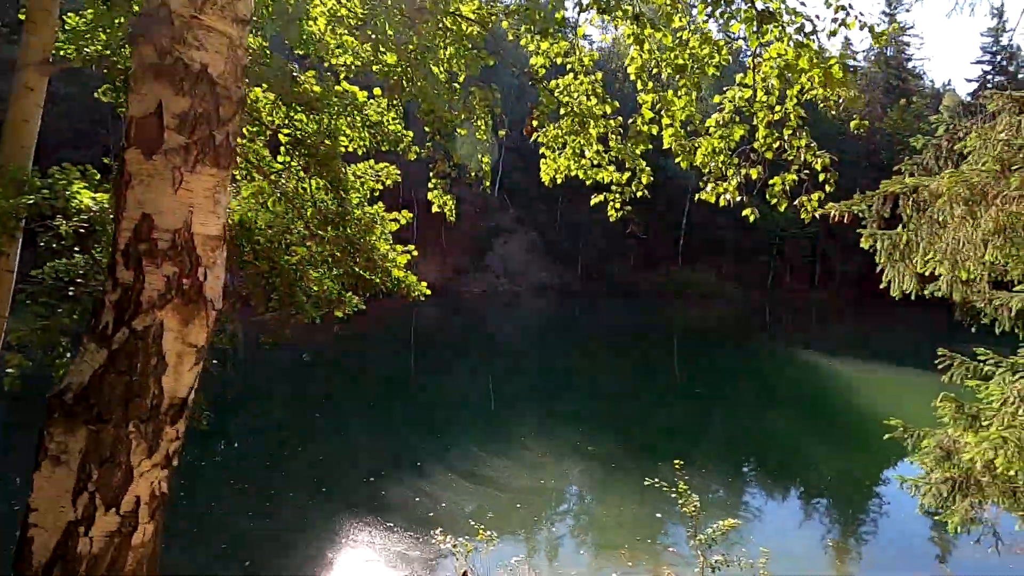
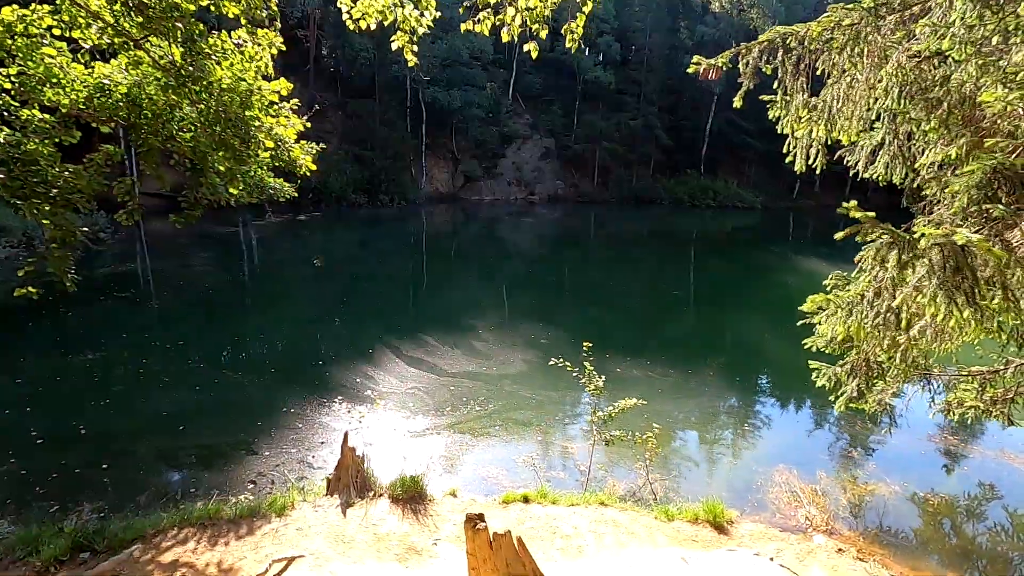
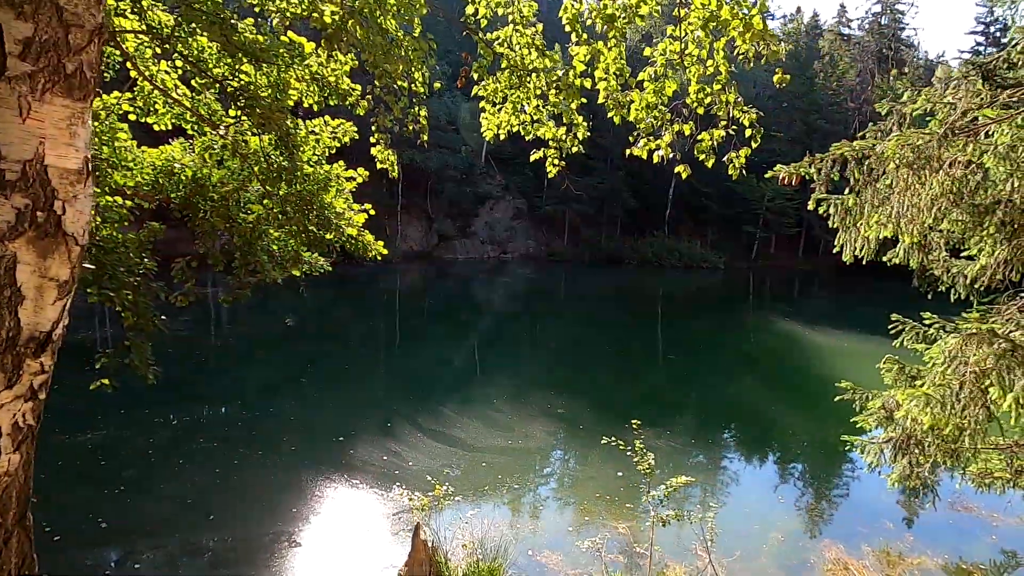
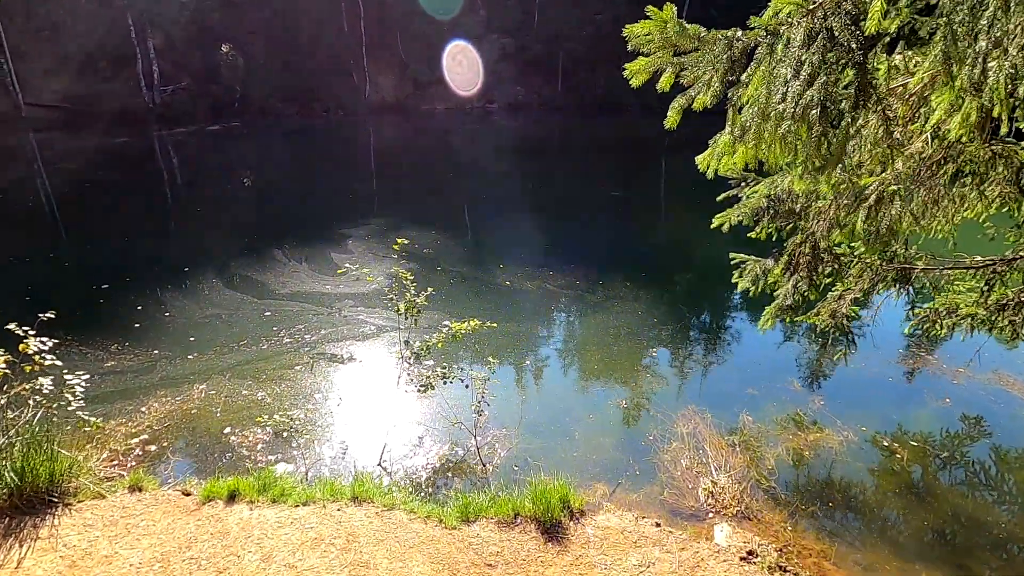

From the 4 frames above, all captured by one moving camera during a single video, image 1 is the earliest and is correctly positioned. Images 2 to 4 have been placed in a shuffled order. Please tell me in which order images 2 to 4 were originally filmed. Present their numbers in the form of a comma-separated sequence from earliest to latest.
3, 2, 4
